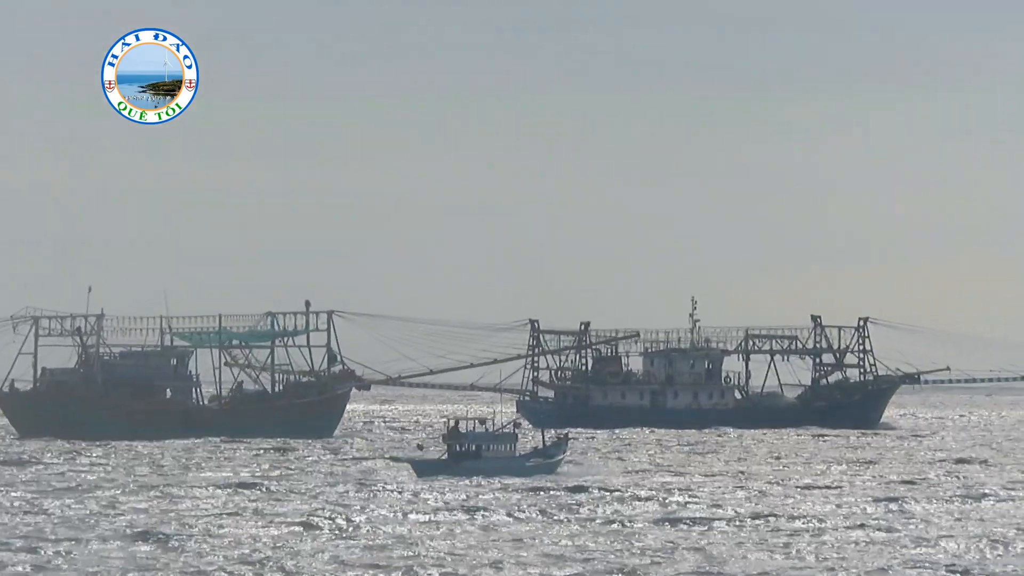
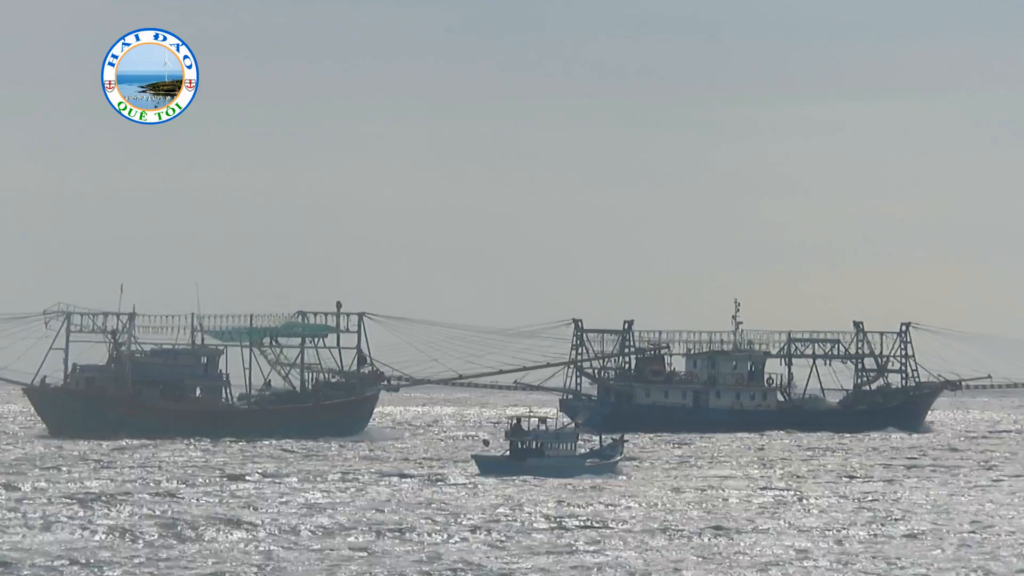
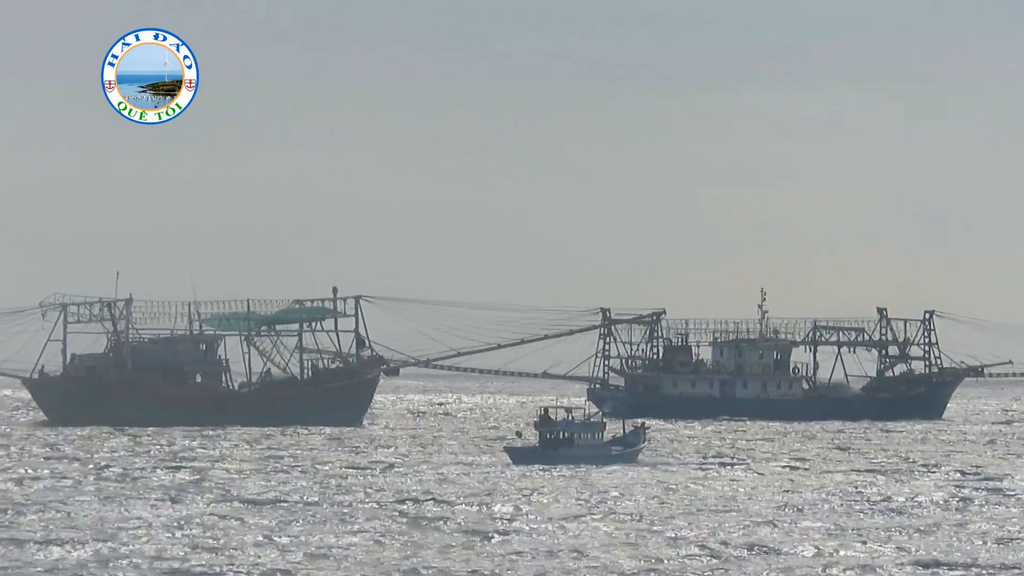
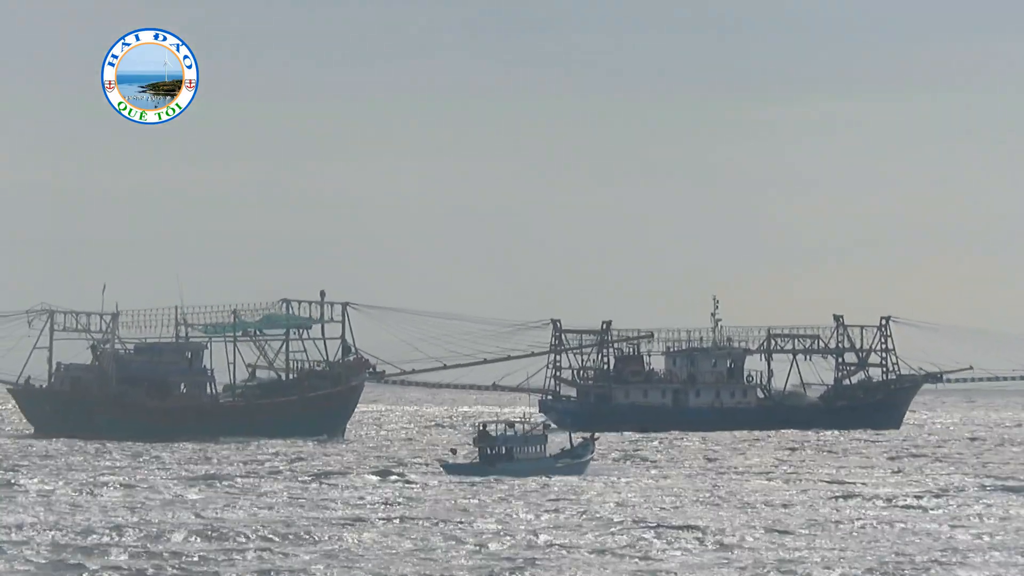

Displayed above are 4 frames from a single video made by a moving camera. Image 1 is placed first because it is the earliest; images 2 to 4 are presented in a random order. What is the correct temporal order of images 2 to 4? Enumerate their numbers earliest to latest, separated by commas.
4, 2, 3
